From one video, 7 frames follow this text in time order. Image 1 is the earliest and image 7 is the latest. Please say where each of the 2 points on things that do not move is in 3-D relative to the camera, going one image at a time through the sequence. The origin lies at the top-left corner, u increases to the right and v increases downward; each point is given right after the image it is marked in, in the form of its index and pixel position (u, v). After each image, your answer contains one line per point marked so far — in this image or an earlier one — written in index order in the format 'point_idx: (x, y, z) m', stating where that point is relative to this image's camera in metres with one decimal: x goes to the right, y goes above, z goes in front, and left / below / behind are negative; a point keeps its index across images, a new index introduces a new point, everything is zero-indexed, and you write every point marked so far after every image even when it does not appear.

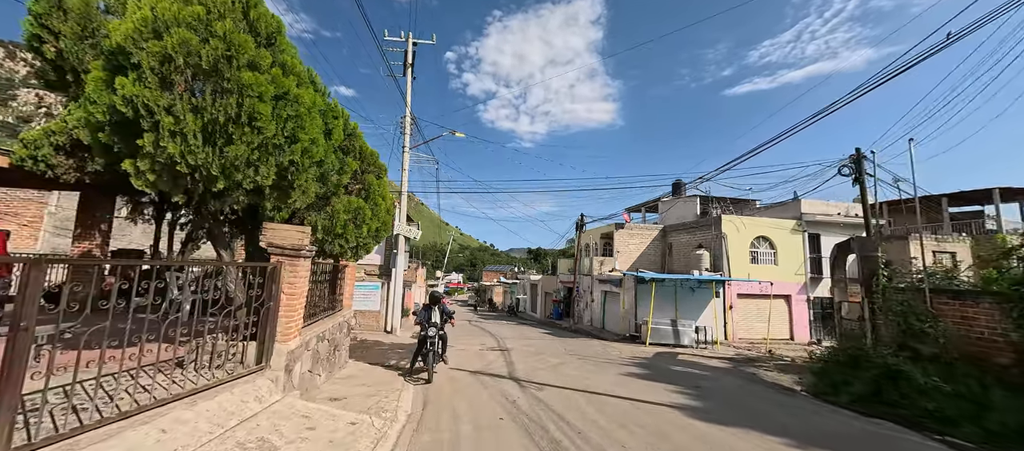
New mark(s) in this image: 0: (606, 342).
0: (+3.4, -4.3, +15.0) m
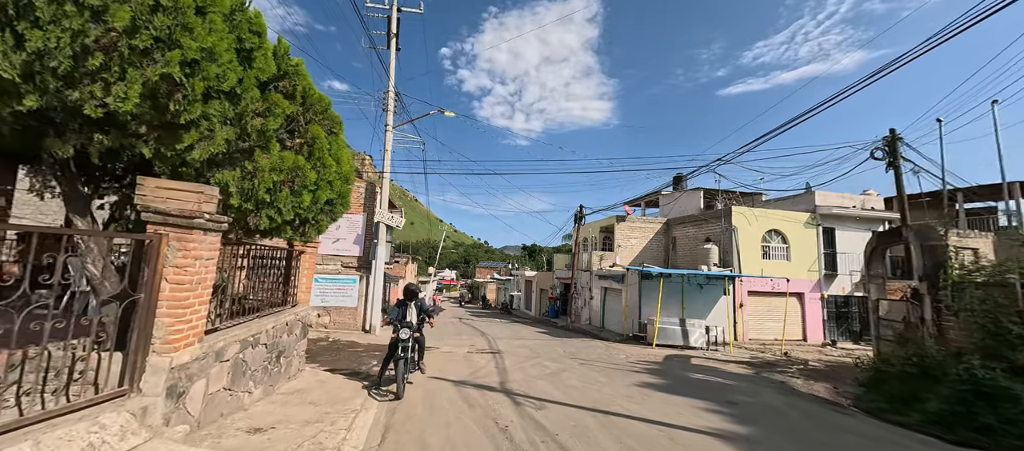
0: (+3.2, -4.0, +13.5) m
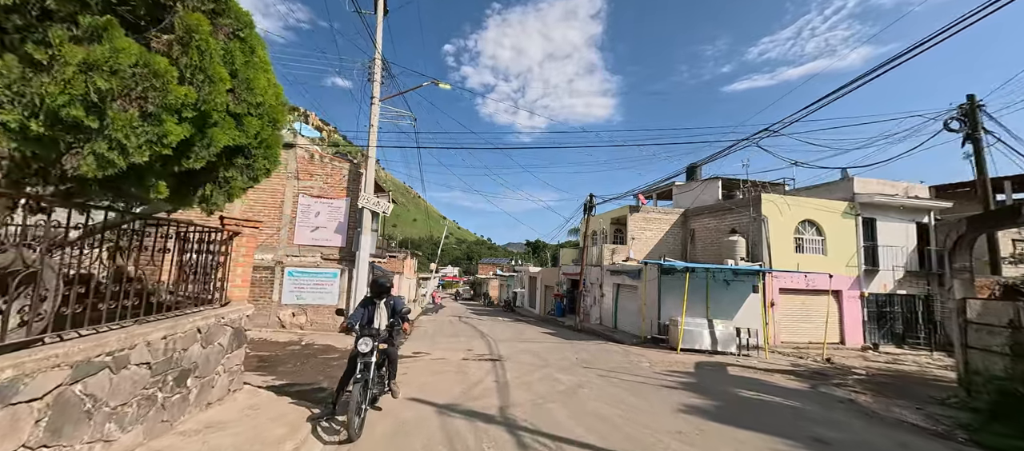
0: (+3.3, -3.6, +11.7) m
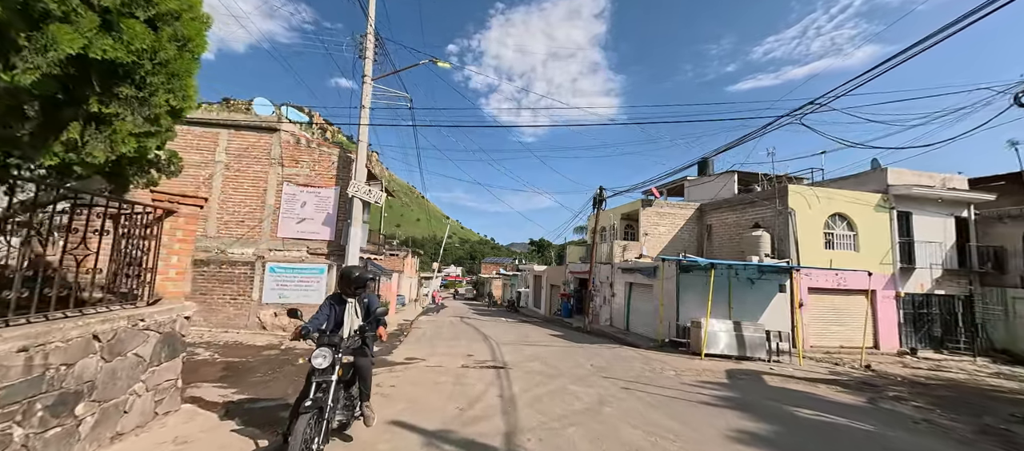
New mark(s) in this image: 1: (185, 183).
0: (+3.4, -3.3, +10.5) m
1: (-9.0, +1.2, +11.2) m
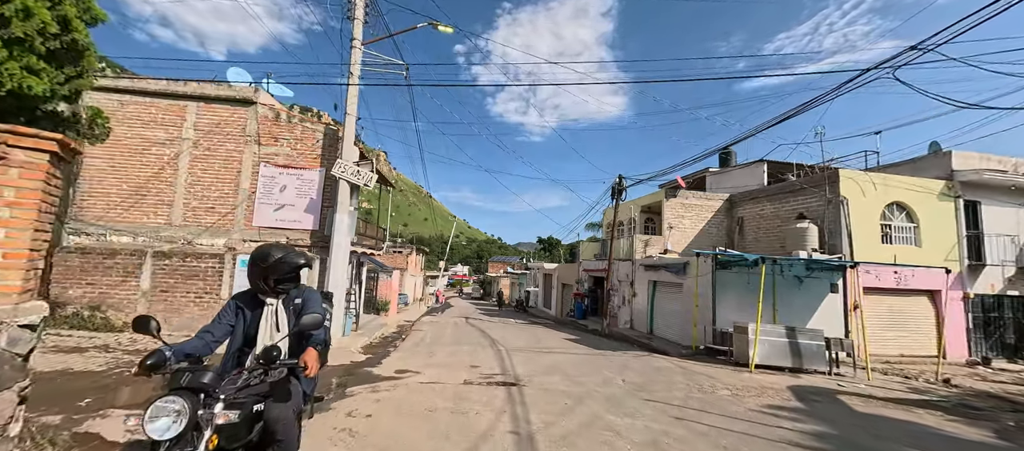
0: (+3.7, -3.0, +8.8) m
1: (-8.7, +1.5, +9.7) m
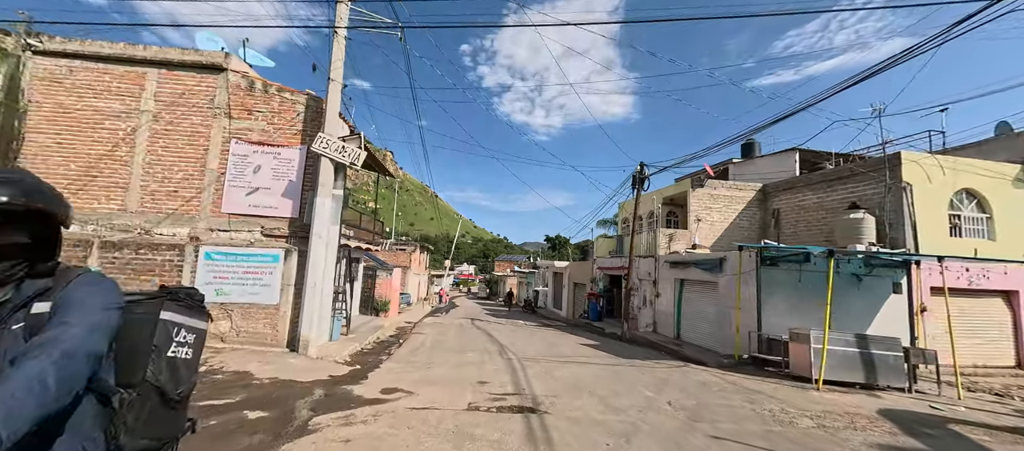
0: (+4.0, -2.8, +7.2) m
1: (-8.4, +1.8, +8.3) m
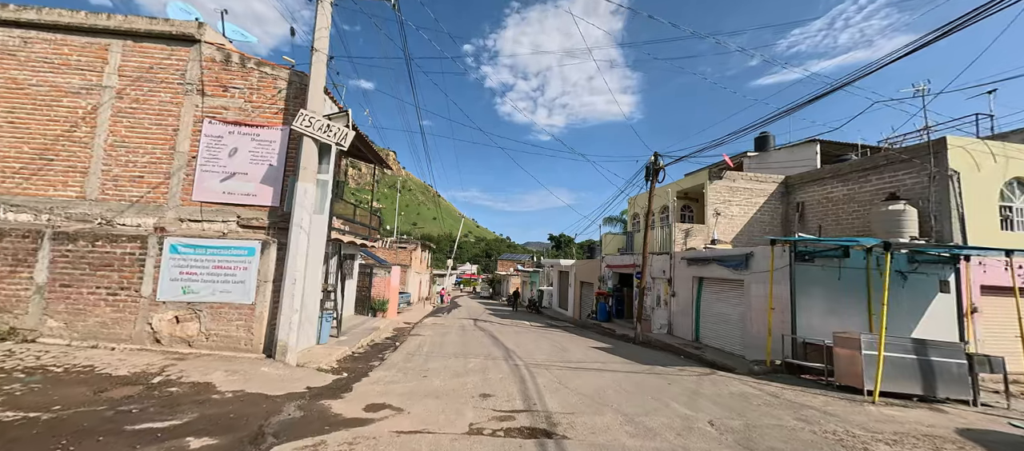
0: (+4.1, -2.6, +6.3) m
1: (-8.3, +2.0, +7.4) m
